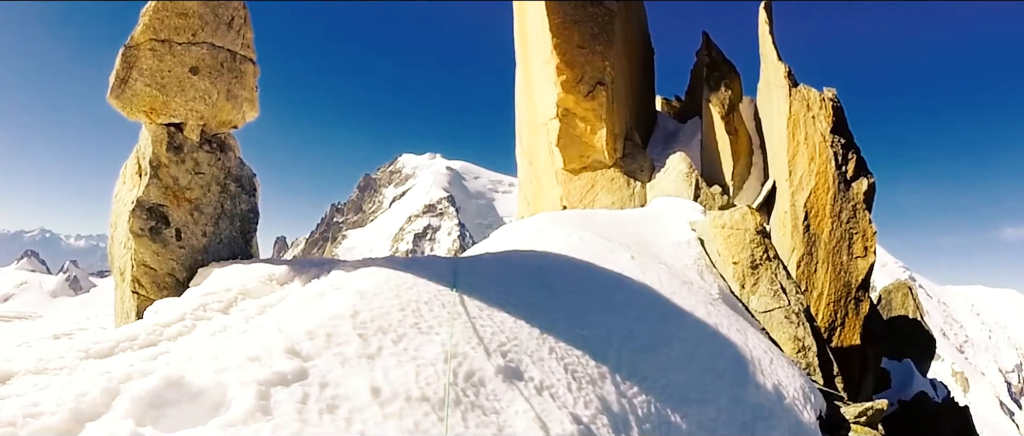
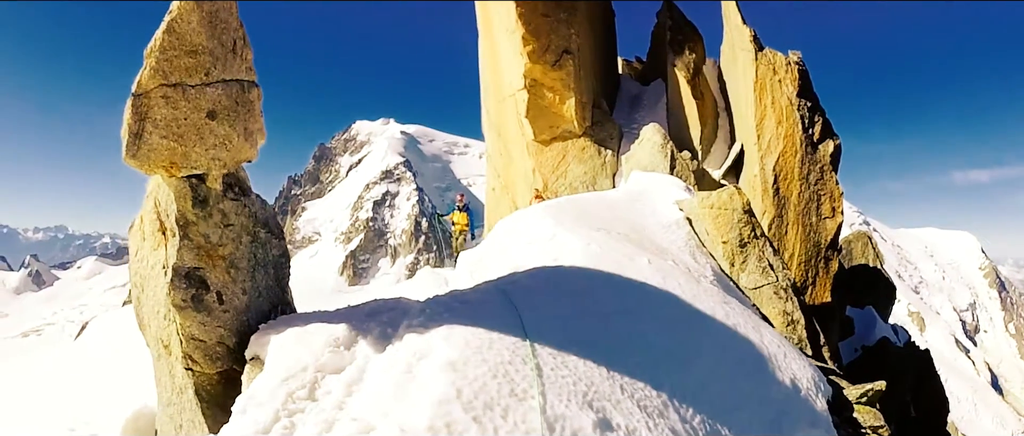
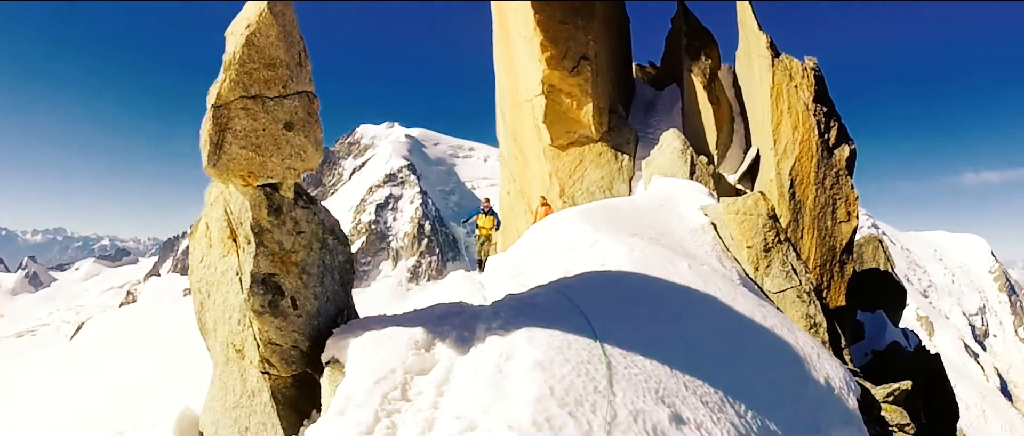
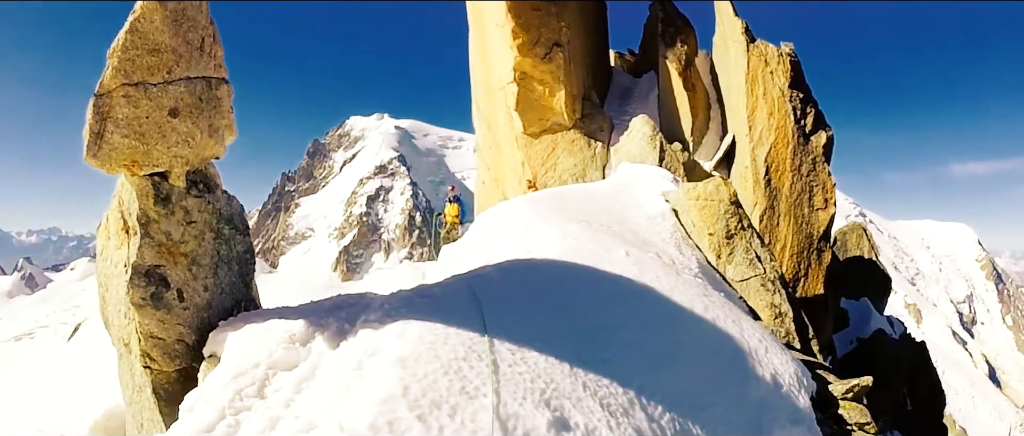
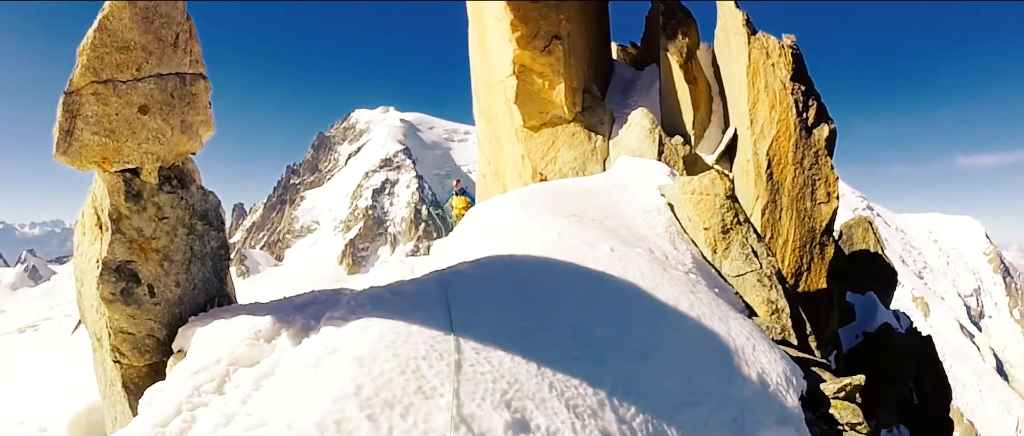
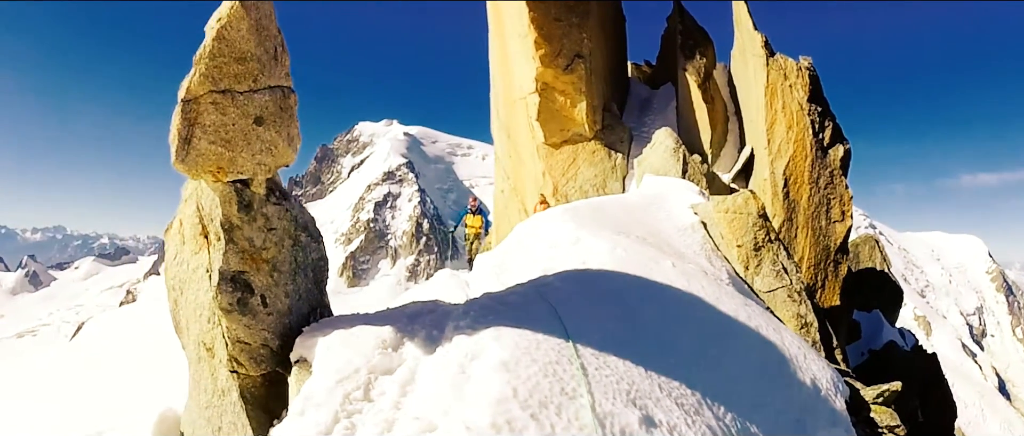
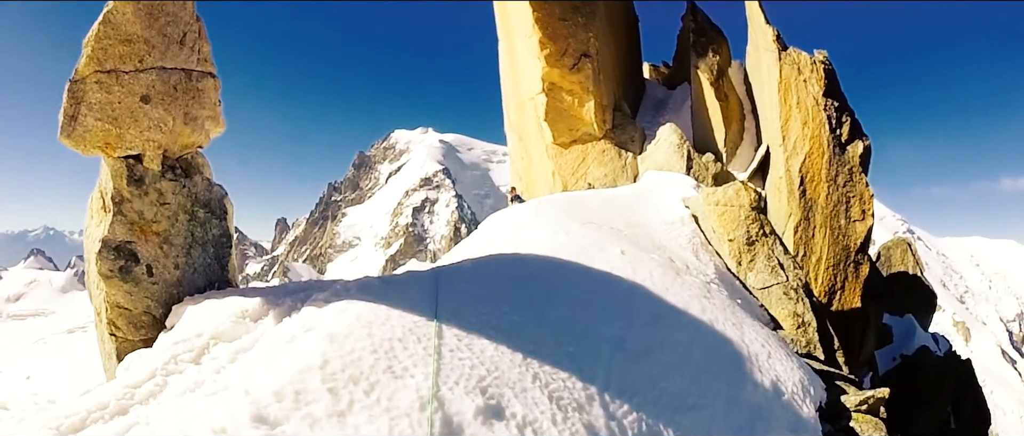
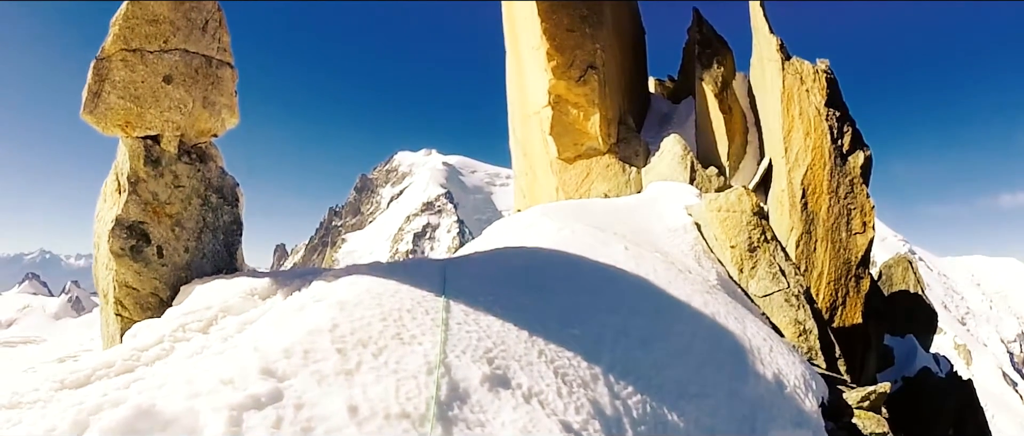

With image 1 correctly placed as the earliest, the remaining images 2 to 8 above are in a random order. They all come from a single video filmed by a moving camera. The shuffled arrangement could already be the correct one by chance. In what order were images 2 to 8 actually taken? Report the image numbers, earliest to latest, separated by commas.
8, 7, 5, 4, 2, 6, 3
